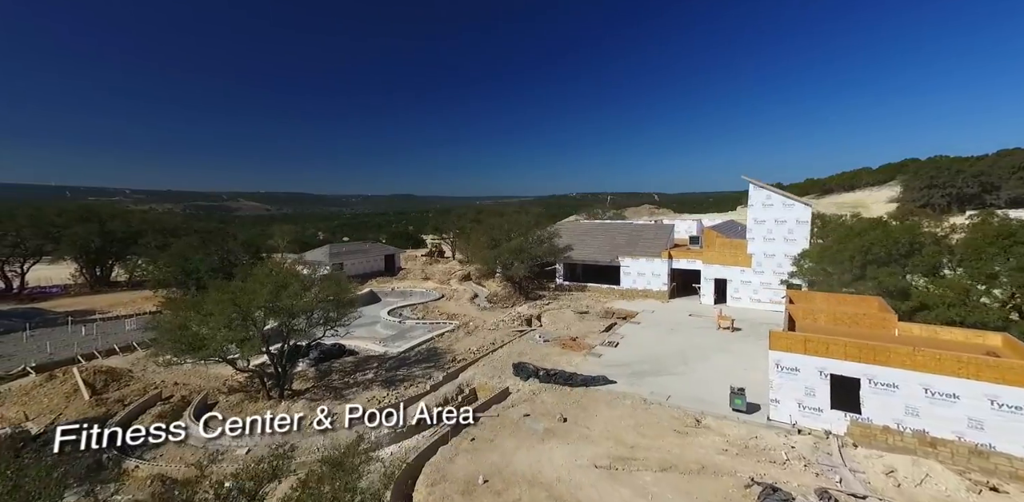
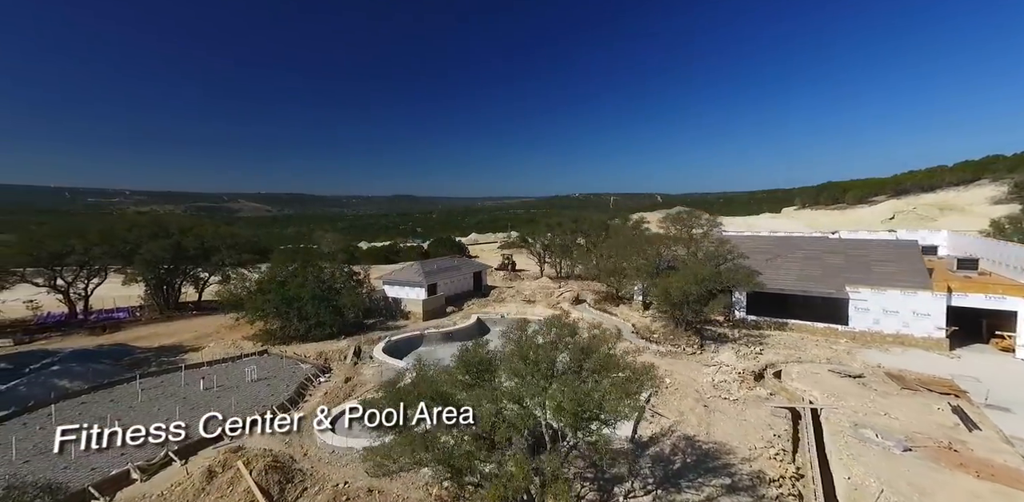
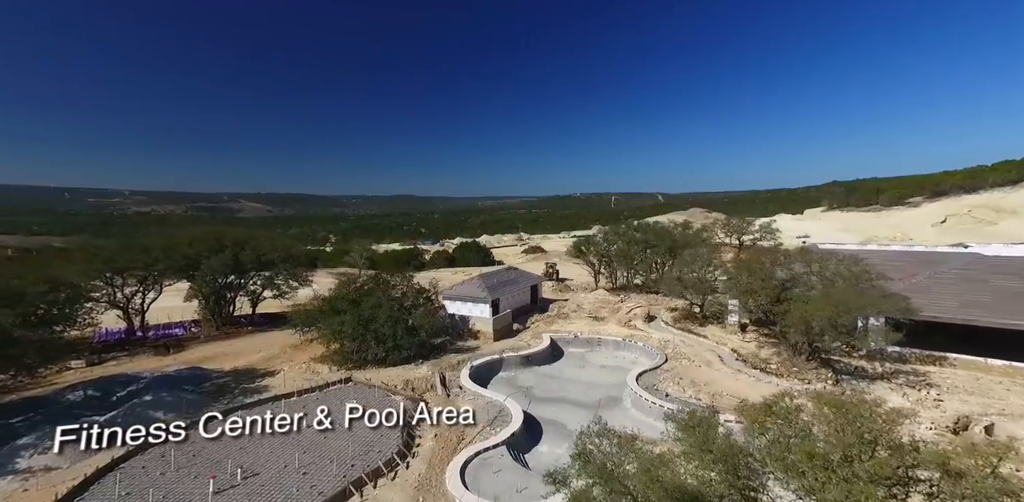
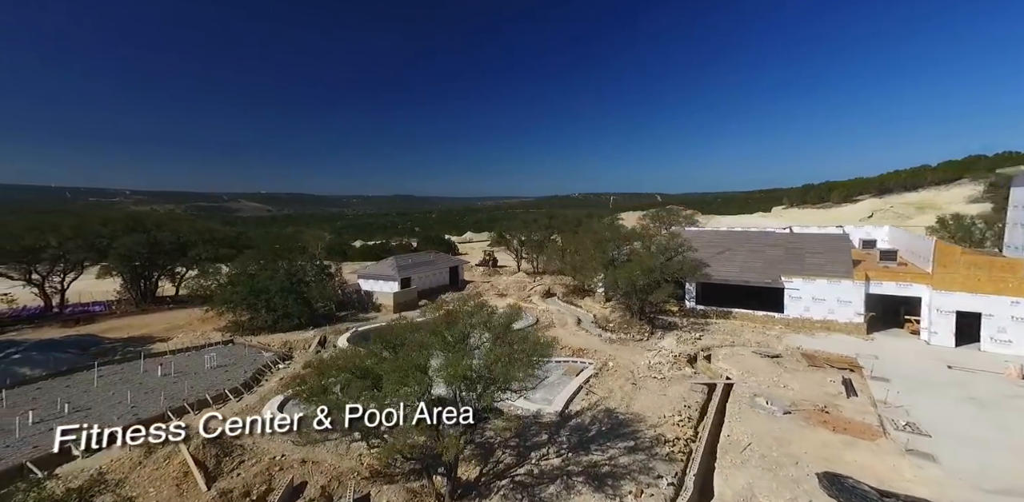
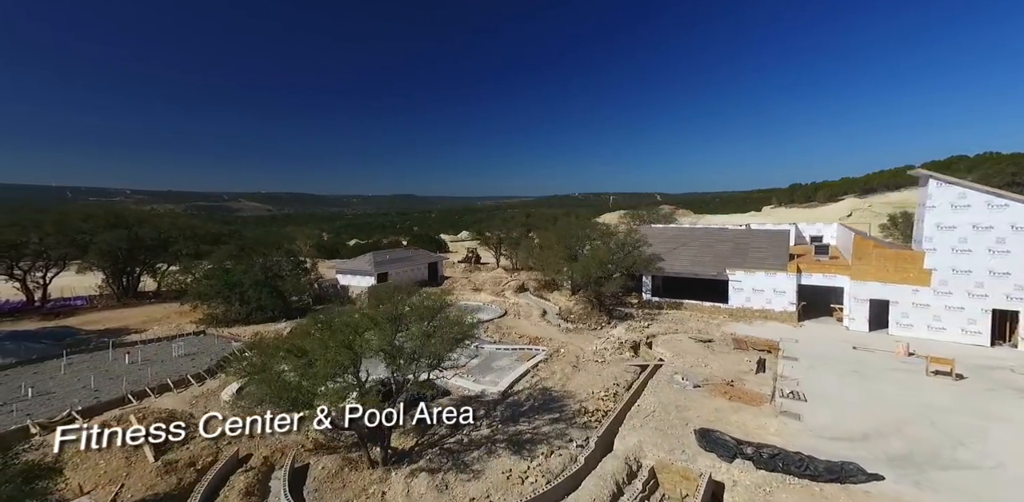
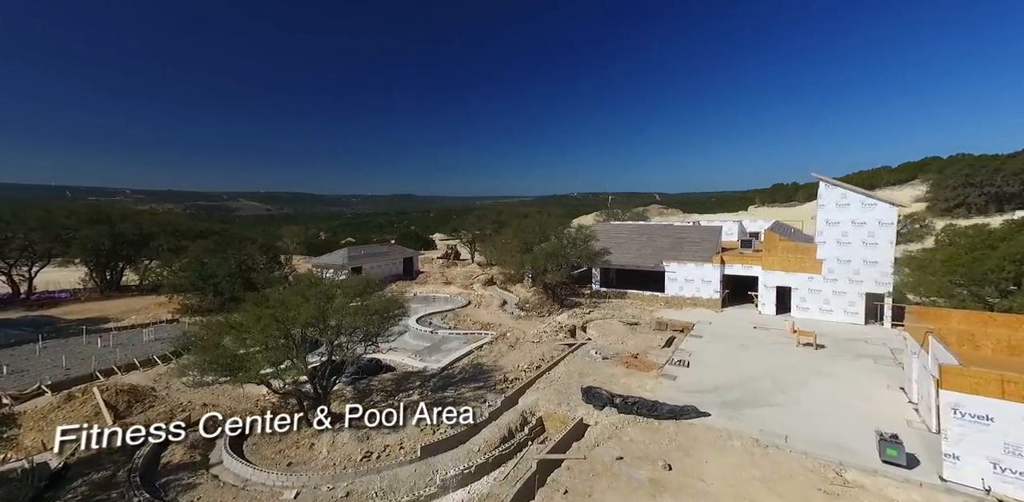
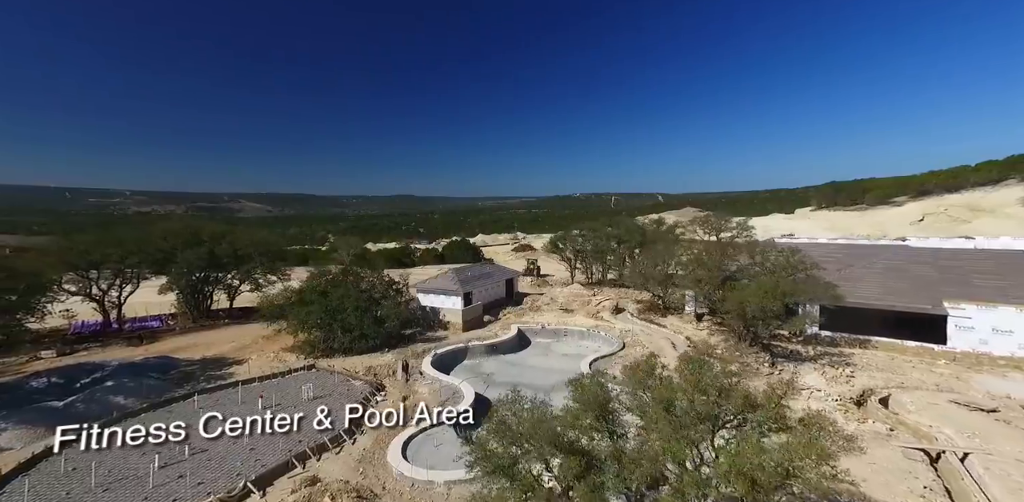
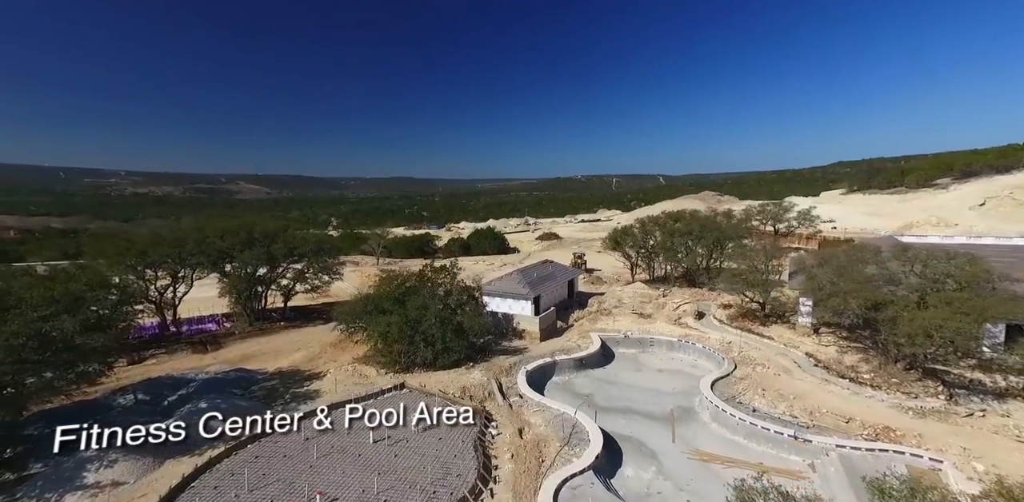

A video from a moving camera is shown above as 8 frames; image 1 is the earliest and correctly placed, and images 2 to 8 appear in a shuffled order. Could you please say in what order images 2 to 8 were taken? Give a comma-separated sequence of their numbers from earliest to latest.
6, 5, 4, 2, 7, 3, 8
